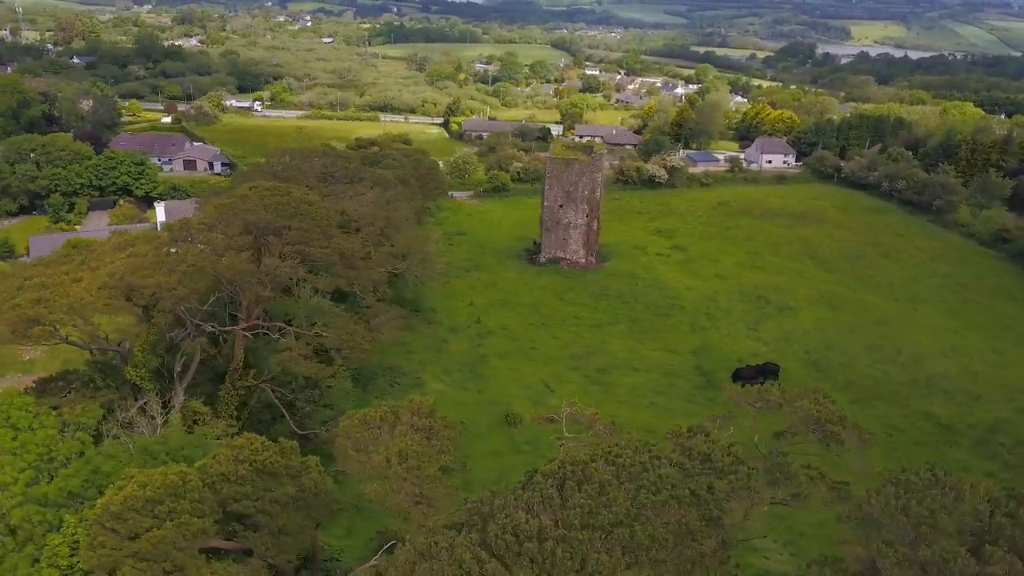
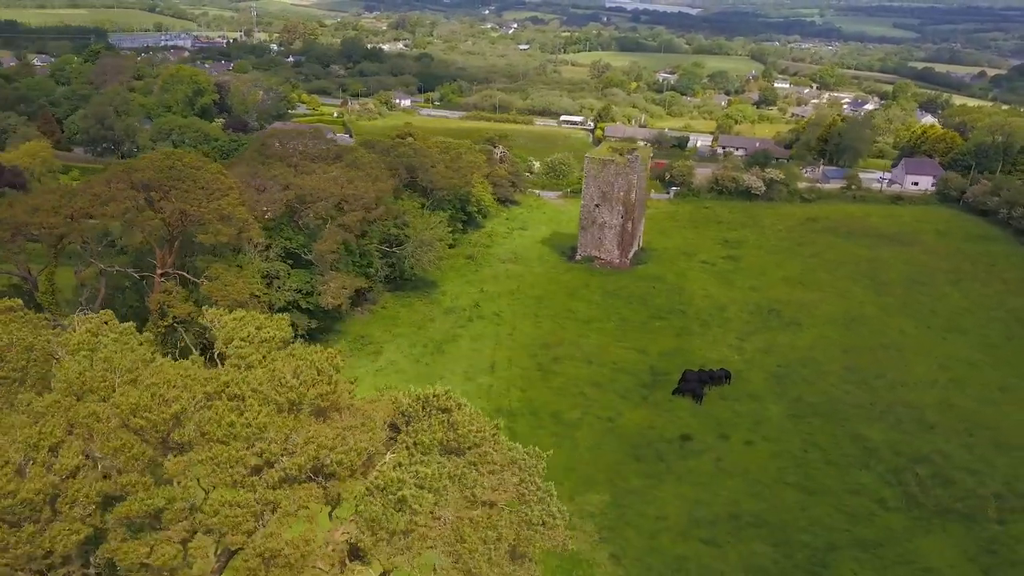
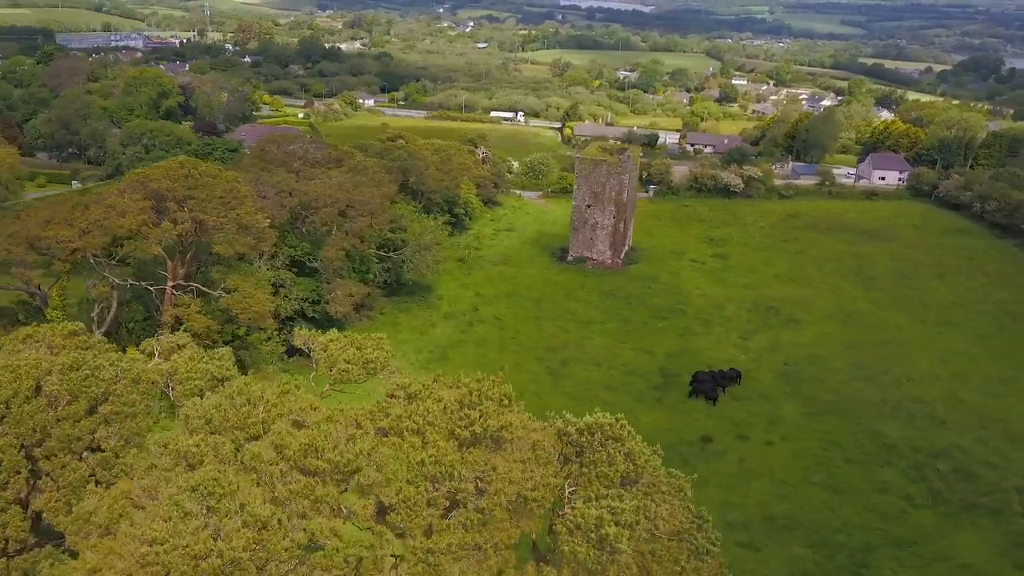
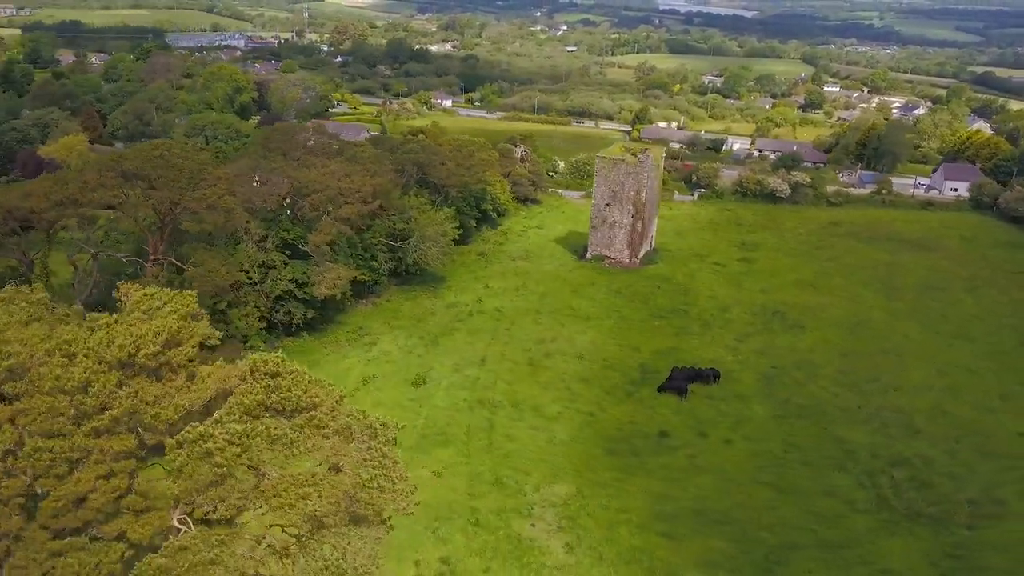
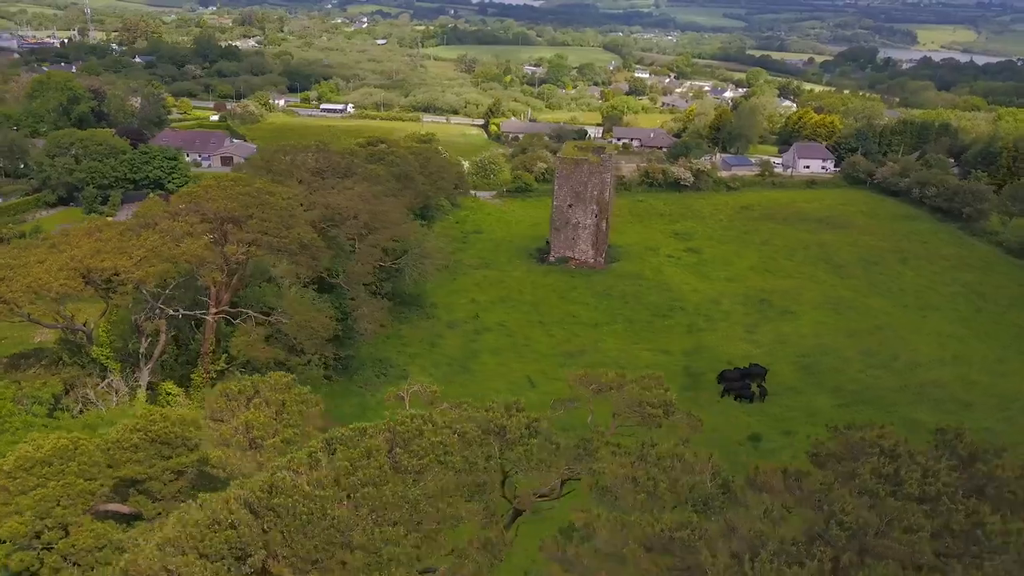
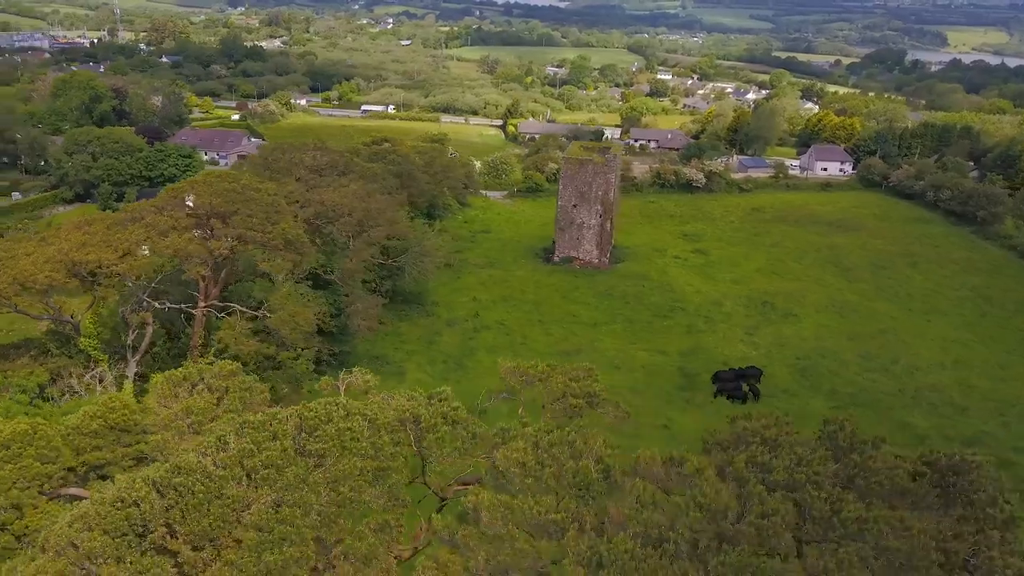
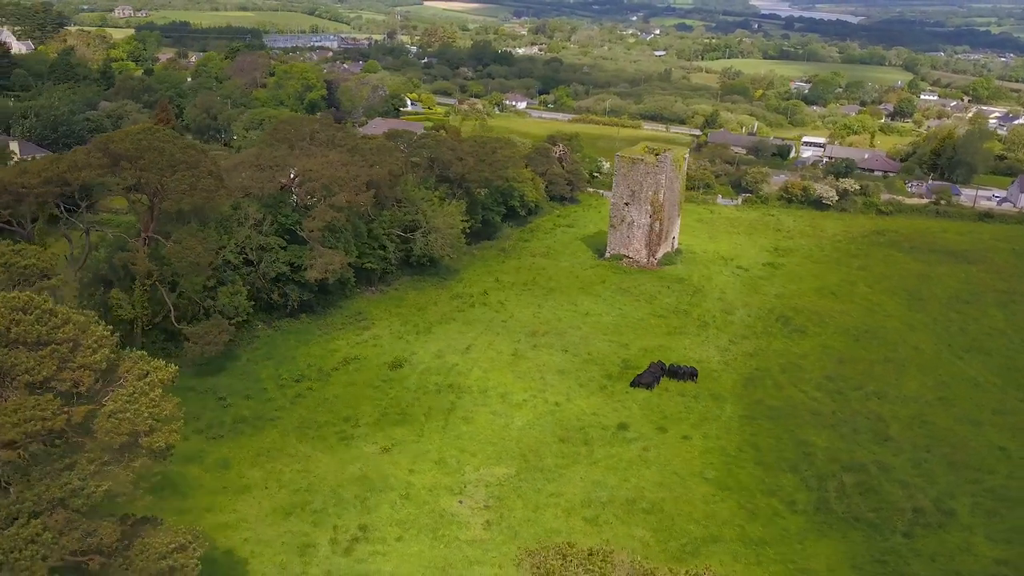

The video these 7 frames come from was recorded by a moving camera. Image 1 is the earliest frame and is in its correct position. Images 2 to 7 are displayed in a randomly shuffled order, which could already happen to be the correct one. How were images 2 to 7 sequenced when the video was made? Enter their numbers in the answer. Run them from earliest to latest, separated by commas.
5, 6, 3, 2, 4, 7
